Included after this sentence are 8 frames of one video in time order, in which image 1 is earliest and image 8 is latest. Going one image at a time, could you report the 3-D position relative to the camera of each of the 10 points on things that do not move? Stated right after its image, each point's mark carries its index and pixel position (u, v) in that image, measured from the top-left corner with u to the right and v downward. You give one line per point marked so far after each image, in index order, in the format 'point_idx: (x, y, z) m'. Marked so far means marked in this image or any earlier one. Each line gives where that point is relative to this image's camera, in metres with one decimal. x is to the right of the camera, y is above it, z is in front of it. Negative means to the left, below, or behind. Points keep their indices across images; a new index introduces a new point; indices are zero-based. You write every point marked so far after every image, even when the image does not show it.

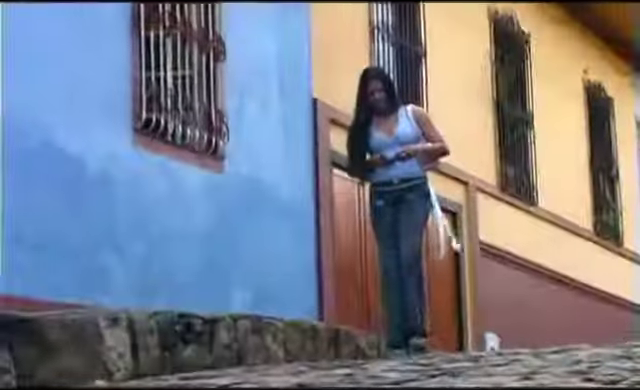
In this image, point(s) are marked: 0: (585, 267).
0: (+2.7, -0.7, +11.8) m
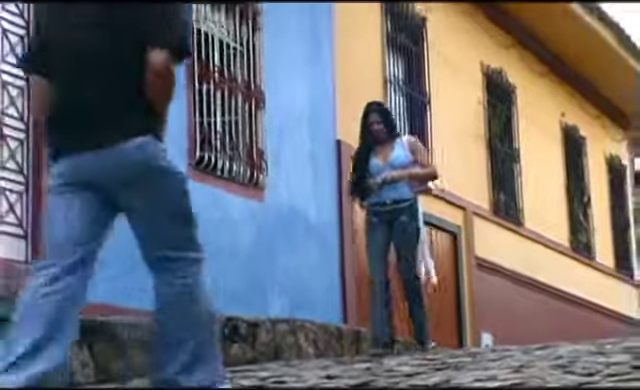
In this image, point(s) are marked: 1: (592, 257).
0: (+2.9, -0.9, +13.2) m
1: (+2.6, -0.6, +12.8) m
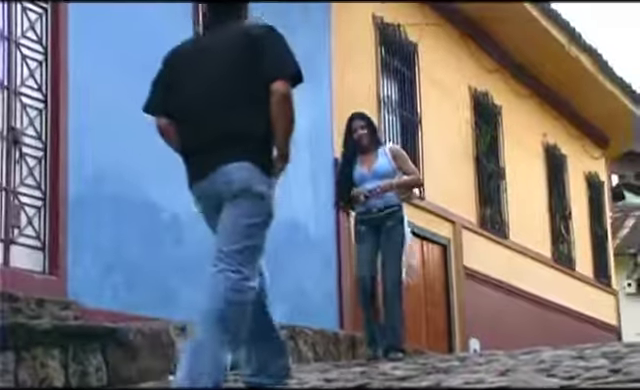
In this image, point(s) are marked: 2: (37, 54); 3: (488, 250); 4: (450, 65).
0: (+2.9, -1.1, +13.8) m
1: (+2.6, -0.8, +13.4) m
2: (-2.4, +1.2, +8.9) m
3: (+2.0, -0.6, +12.5) m
4: (+1.5, +1.5, +12.0) m
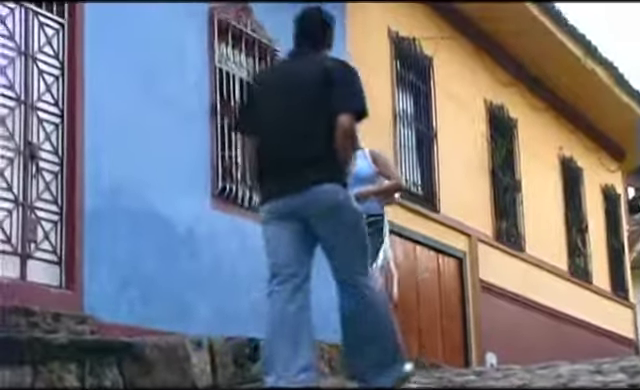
0: (+3.0, -1.3, +13.8) m
1: (+2.8, -1.0, +13.4) m
2: (-2.2, +1.1, +9.0) m
3: (+2.1, -0.8, +12.5) m
4: (+1.6, +1.3, +12.0) m
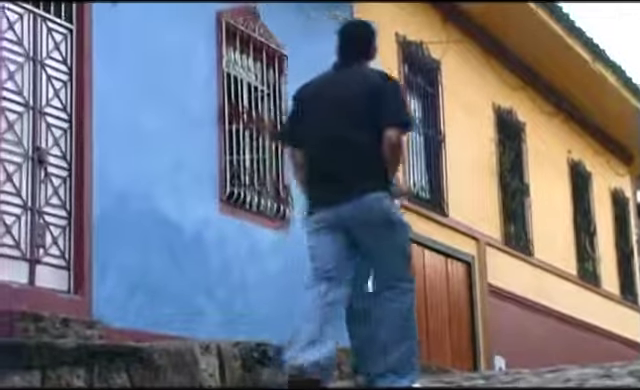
0: (+3.1, -1.3, +13.7) m
1: (+2.9, -1.0, +13.3) m
2: (-2.2, +1.0, +9.0) m
3: (+2.2, -0.8, +12.4) m
4: (+1.7, +1.3, +12.0) m
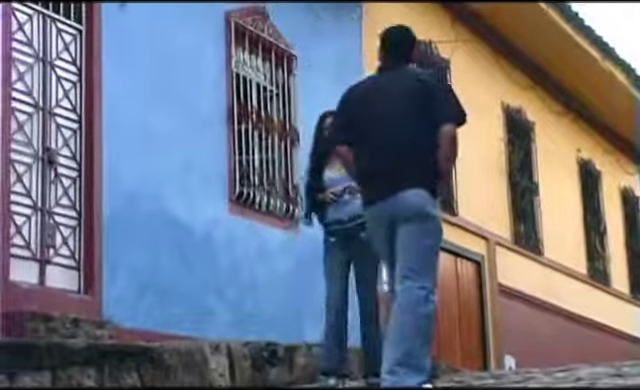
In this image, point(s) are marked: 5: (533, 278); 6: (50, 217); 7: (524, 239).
0: (+3.3, -1.3, +13.7) m
1: (+3.0, -1.0, +13.3) m
2: (-2.1, +1.0, +9.0) m
3: (+2.3, -0.8, +12.4) m
4: (+1.8, +1.3, +11.9) m
5: (+2.5, -1.0, +12.7) m
6: (-2.2, -0.2, +8.7) m
7: (+2.4, -0.5, +12.7) m
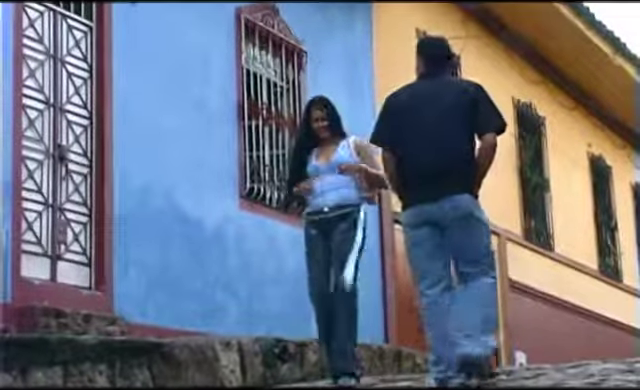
0: (+3.4, -1.3, +13.7) m
1: (+3.1, -1.0, +13.3) m
2: (-2.0, +1.0, +9.0) m
3: (+2.5, -0.8, +12.4) m
4: (+1.9, +1.3, +11.9) m
5: (+2.7, -1.0, +12.7) m
6: (-2.1, -0.2, +8.7) m
7: (+2.6, -0.5, +12.6) m
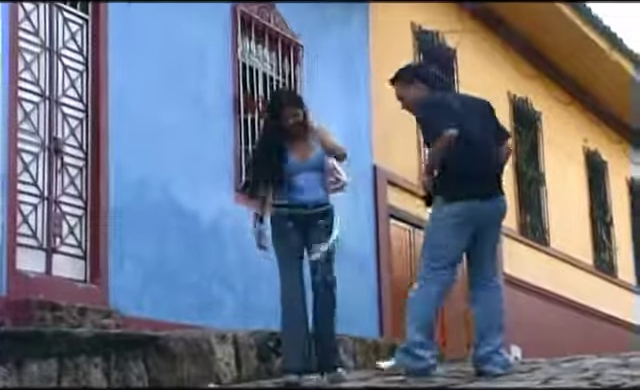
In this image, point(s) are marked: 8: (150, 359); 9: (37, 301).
0: (+3.3, -1.2, +13.7) m
1: (+3.1, -0.9, +13.3) m
2: (-2.0, +1.1, +9.0) m
3: (+2.4, -0.7, +12.4) m
4: (+1.9, +1.4, +11.9) m
5: (+2.6, -0.9, +12.7) m
6: (-2.1, -0.1, +8.7) m
7: (+2.5, -0.4, +12.6) m
8: (-1.1, -1.1, +7.1) m
9: (-2.1, -0.8, +8.0) m
